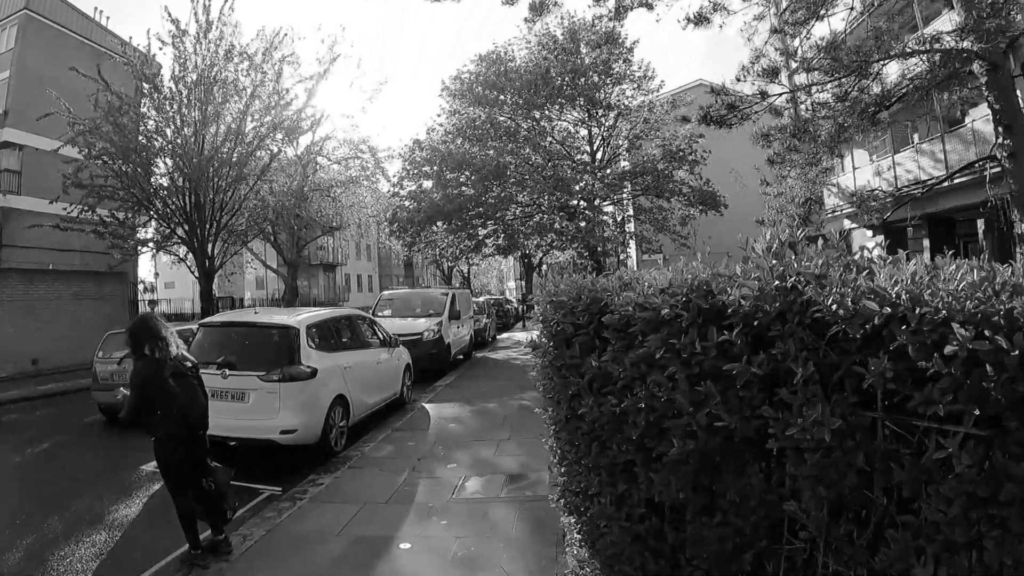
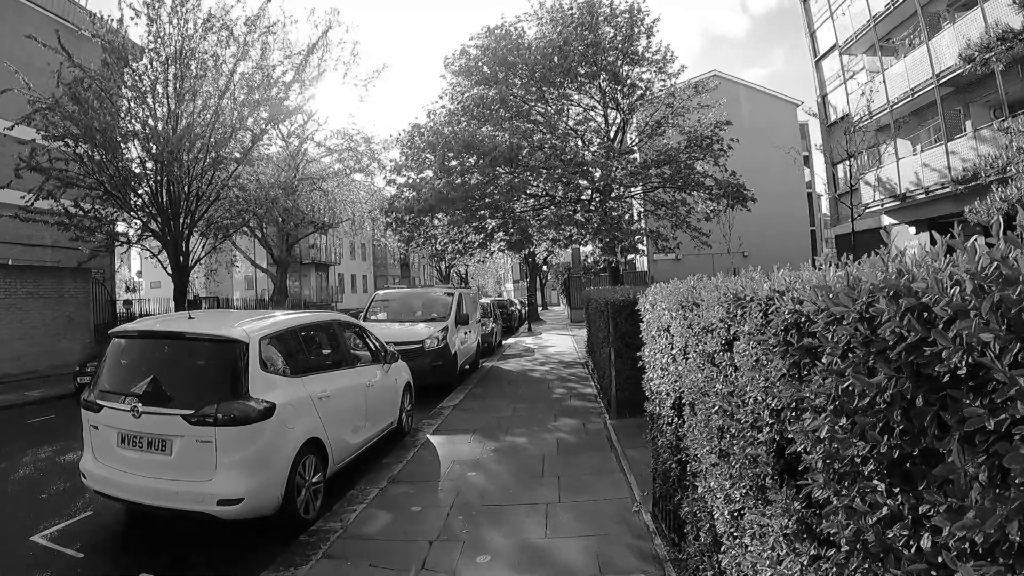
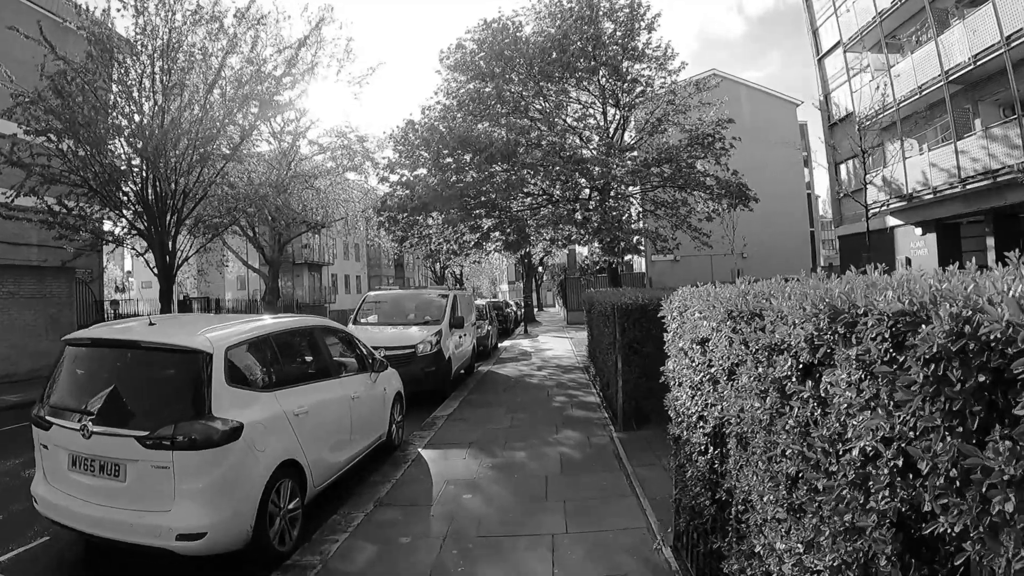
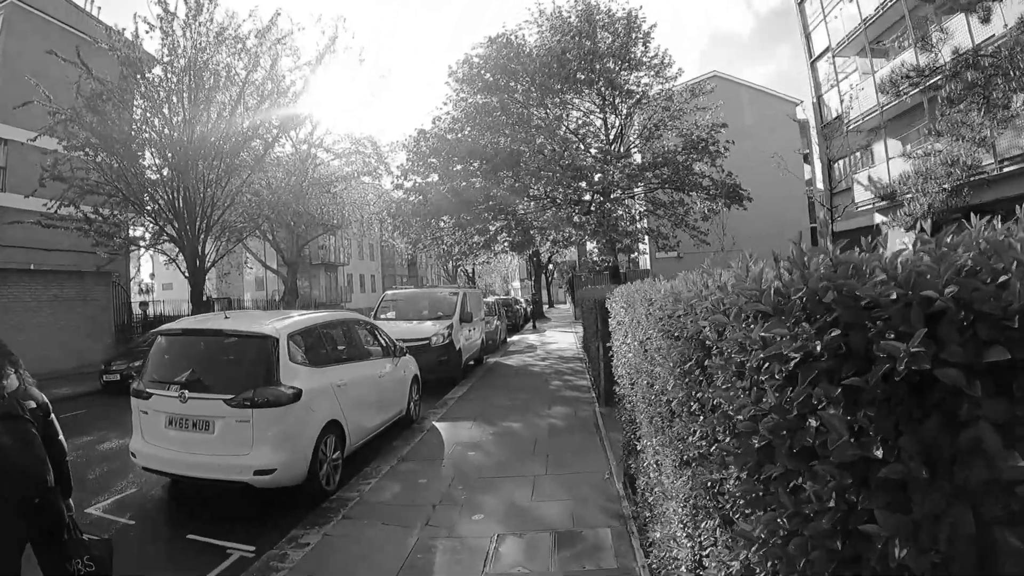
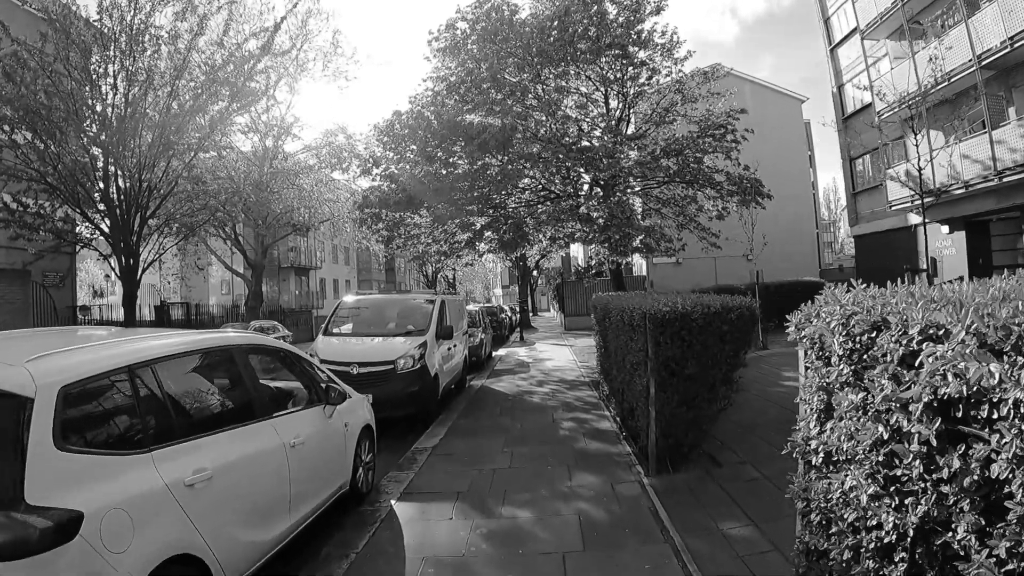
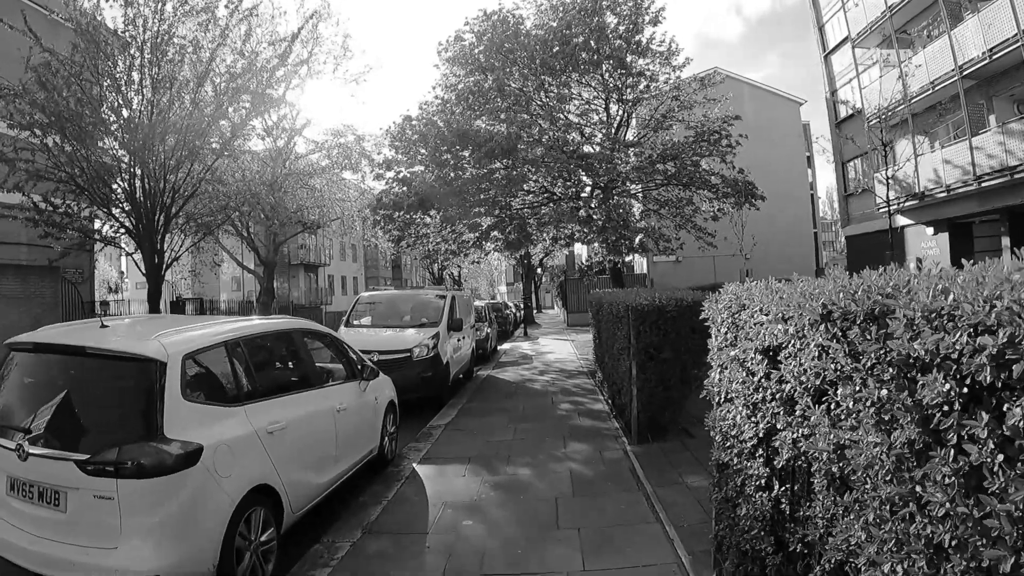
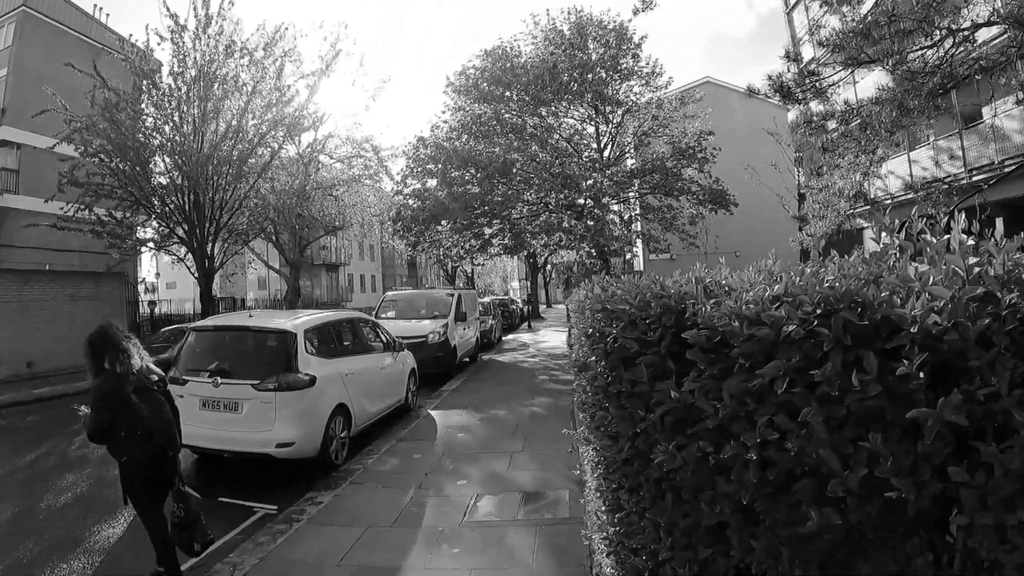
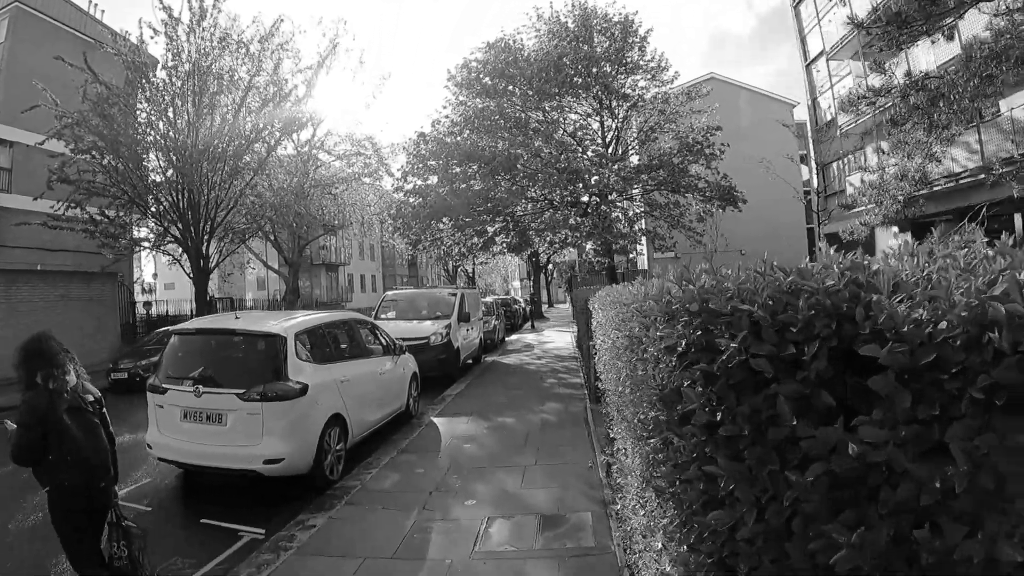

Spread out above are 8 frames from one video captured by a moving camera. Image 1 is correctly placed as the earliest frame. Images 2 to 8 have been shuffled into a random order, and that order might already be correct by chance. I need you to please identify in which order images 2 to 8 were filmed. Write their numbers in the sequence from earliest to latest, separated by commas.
7, 8, 4, 2, 3, 6, 5
